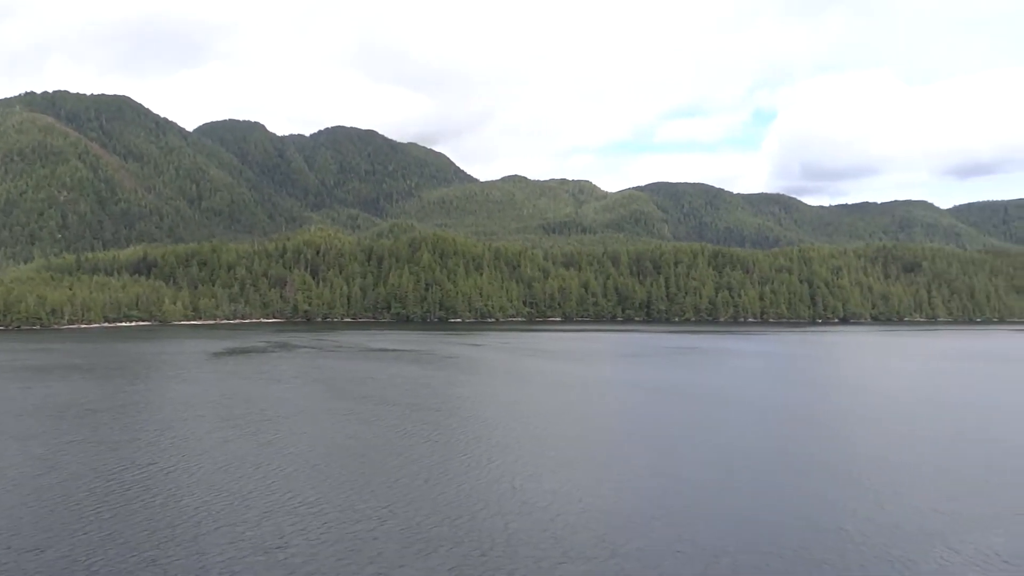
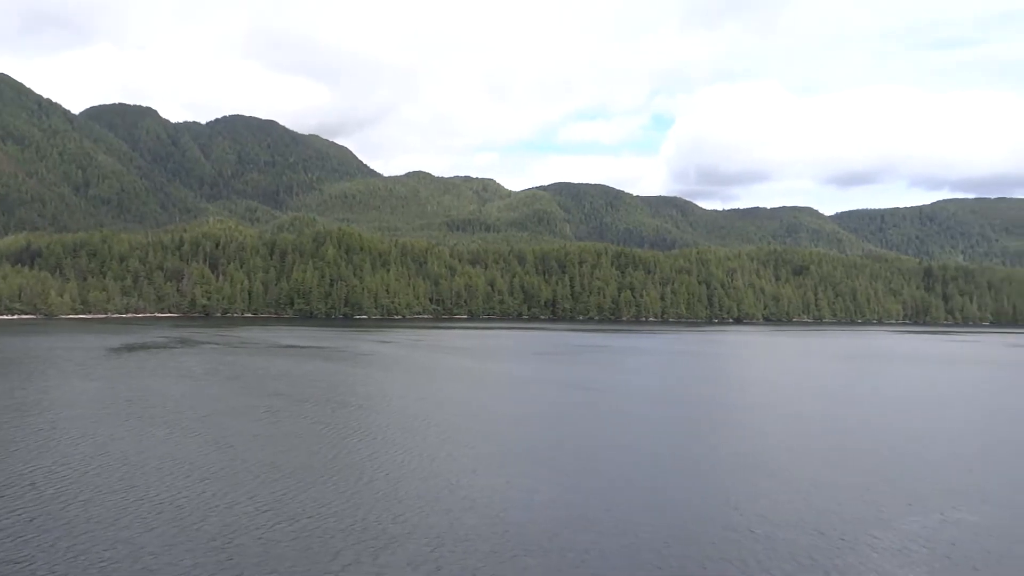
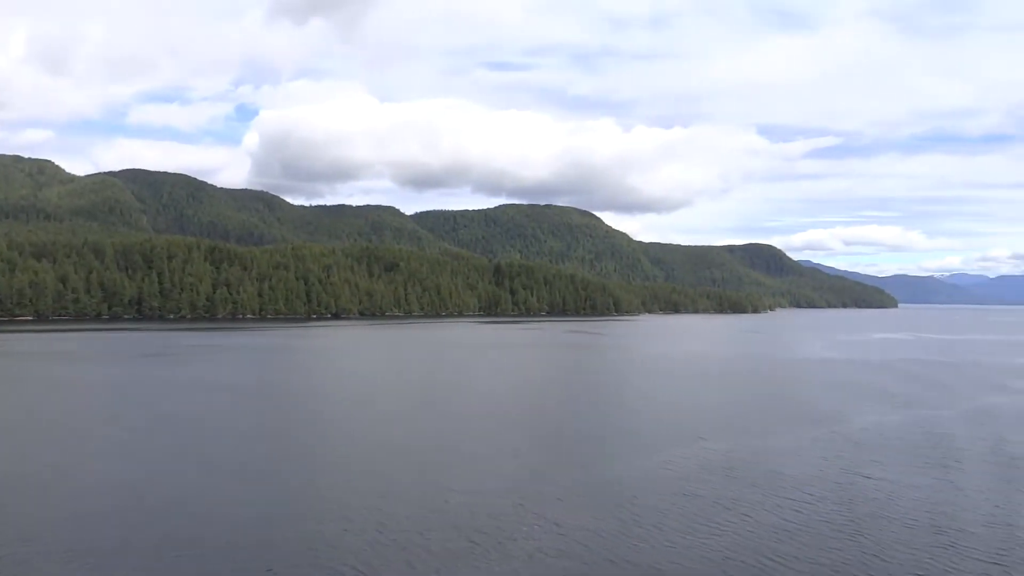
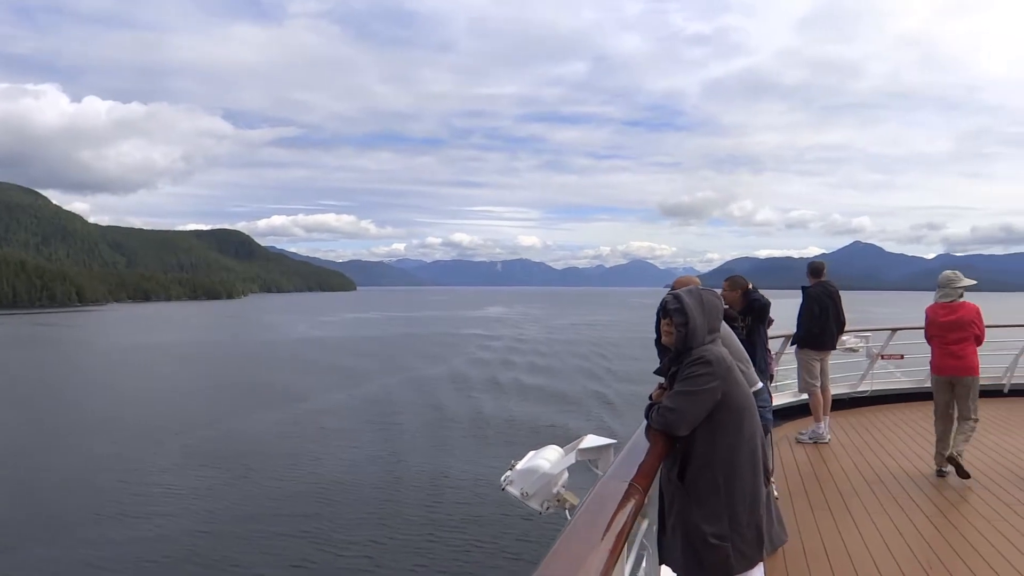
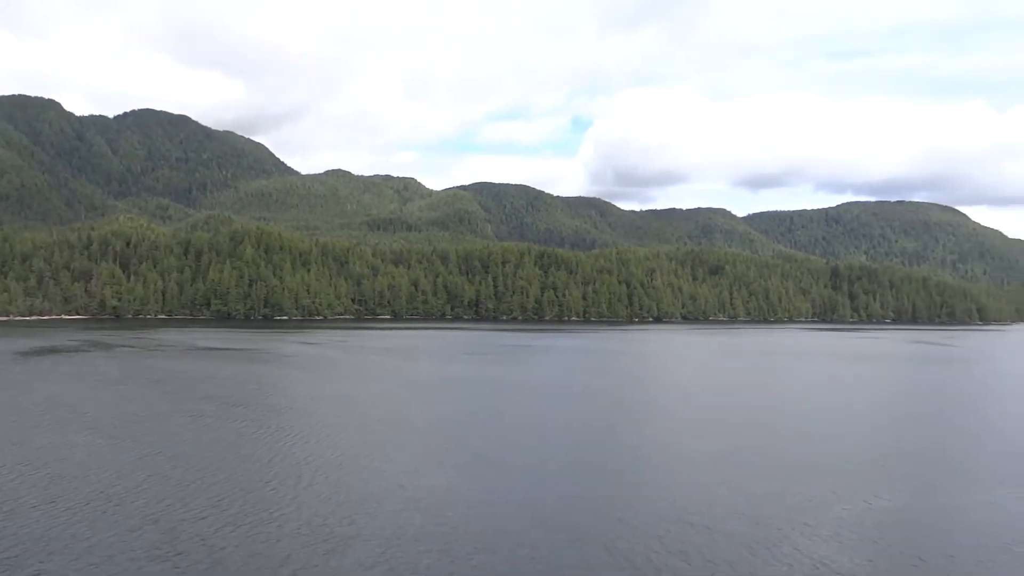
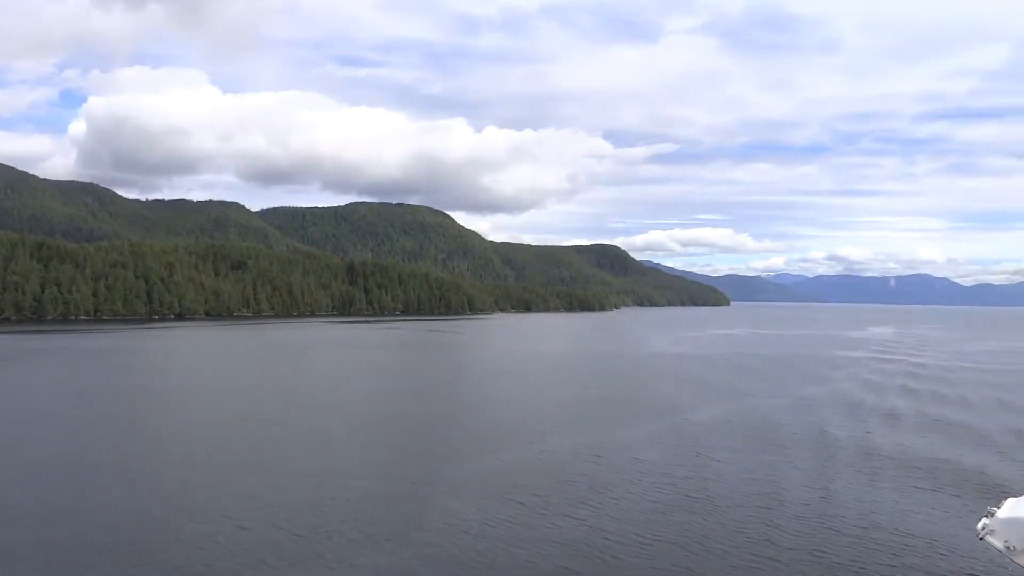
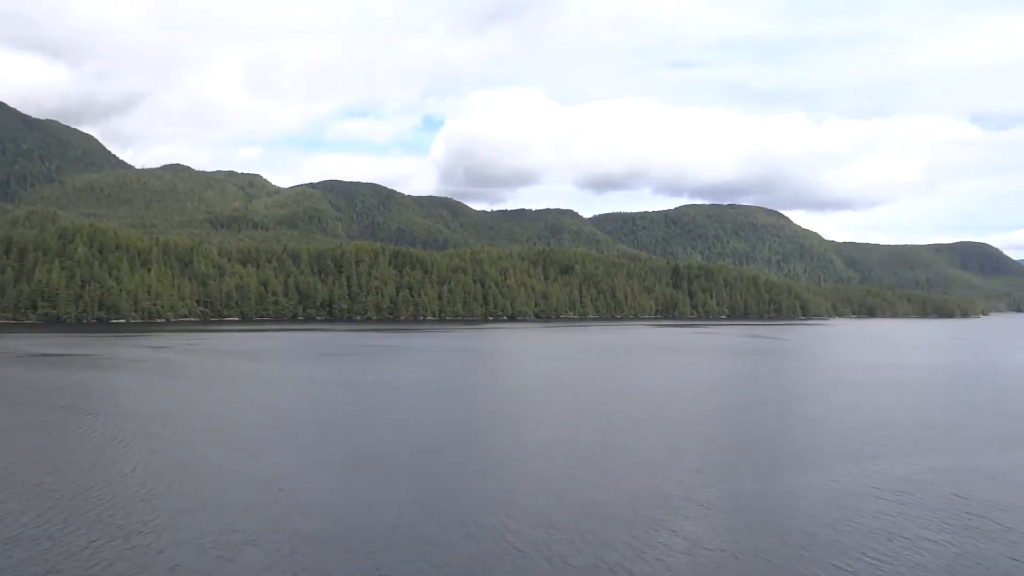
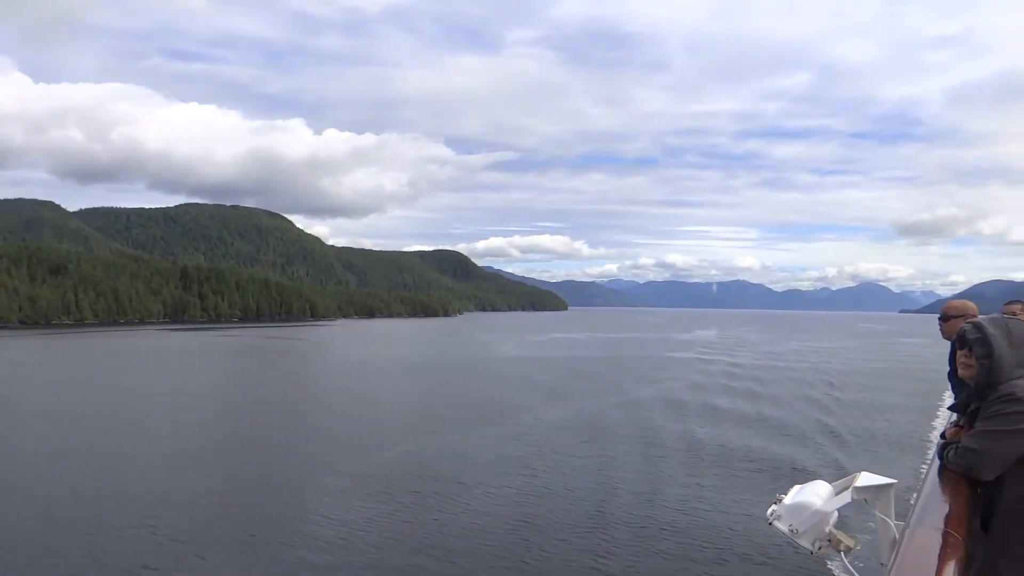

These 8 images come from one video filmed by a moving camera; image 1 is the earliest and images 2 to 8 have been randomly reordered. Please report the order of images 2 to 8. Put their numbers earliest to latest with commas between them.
2, 5, 7, 3, 6, 8, 4
